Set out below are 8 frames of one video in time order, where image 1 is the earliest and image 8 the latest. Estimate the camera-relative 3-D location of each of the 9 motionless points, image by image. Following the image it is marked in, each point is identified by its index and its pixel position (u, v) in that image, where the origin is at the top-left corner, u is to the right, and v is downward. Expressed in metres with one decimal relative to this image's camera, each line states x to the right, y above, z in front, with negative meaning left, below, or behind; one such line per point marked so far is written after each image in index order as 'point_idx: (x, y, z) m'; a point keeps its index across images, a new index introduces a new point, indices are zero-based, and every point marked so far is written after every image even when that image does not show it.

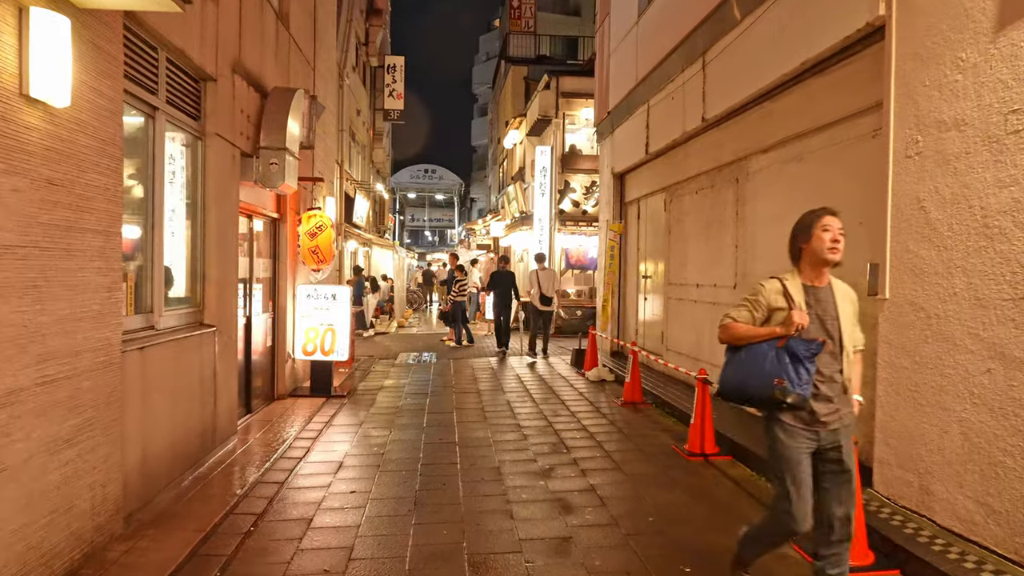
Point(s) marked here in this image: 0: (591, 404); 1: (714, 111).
0: (+0.9, -1.3, +8.2) m
1: (+2.0, +1.7, +7.1) m
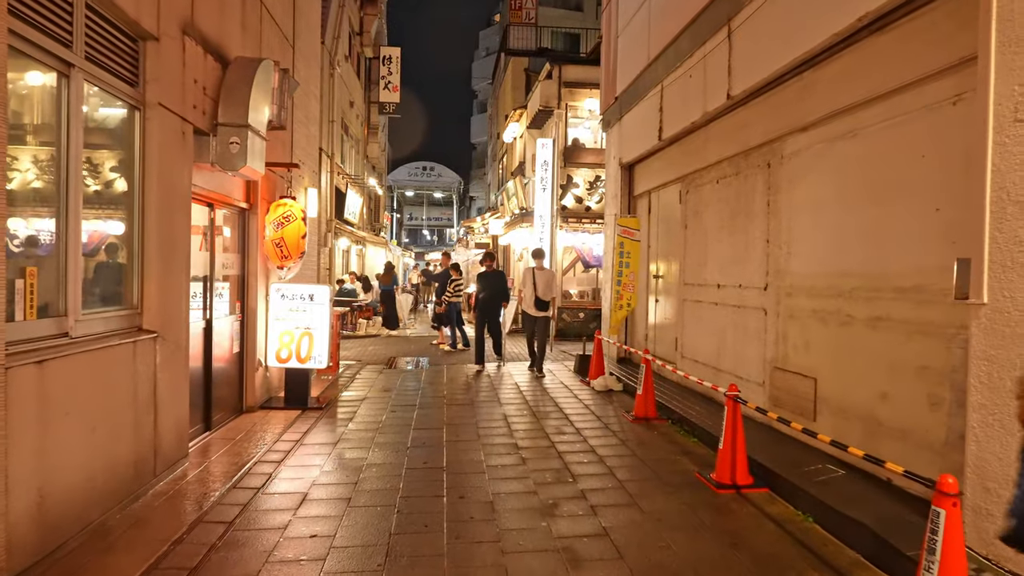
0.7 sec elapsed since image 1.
0: (+0.9, -1.3, +7.3) m
1: (+2.0, +1.7, +6.2) m
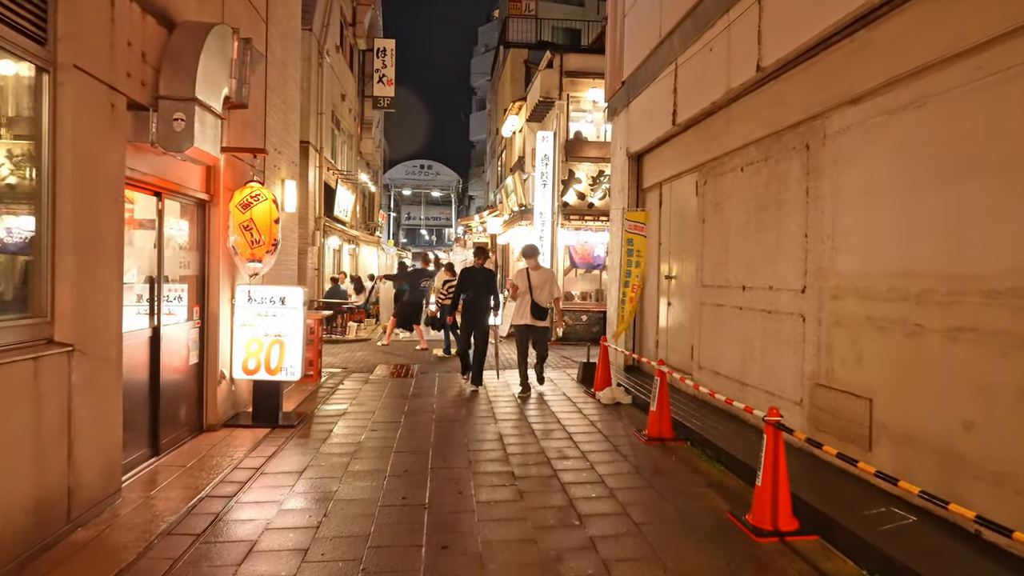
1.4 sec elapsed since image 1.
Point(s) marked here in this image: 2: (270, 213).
0: (+0.8, -1.3, +6.4) m
1: (+1.9, +1.7, +5.4) m
2: (-2.2, +0.6, +6.6) m
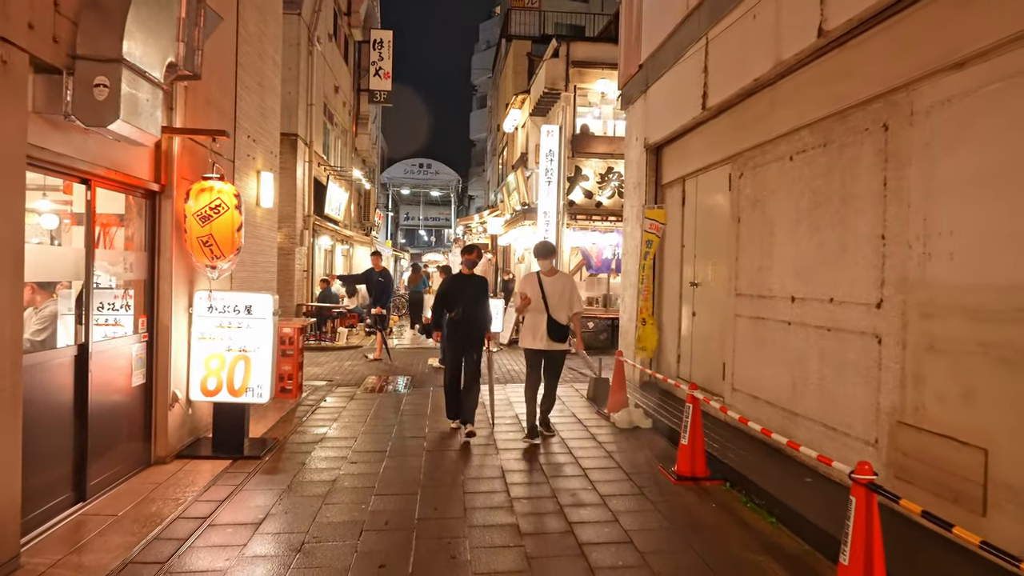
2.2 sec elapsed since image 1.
0: (+0.9, -1.4, +5.4) m
1: (+2.0, +1.6, +4.4) m
2: (-2.2, +0.5, +5.6) m
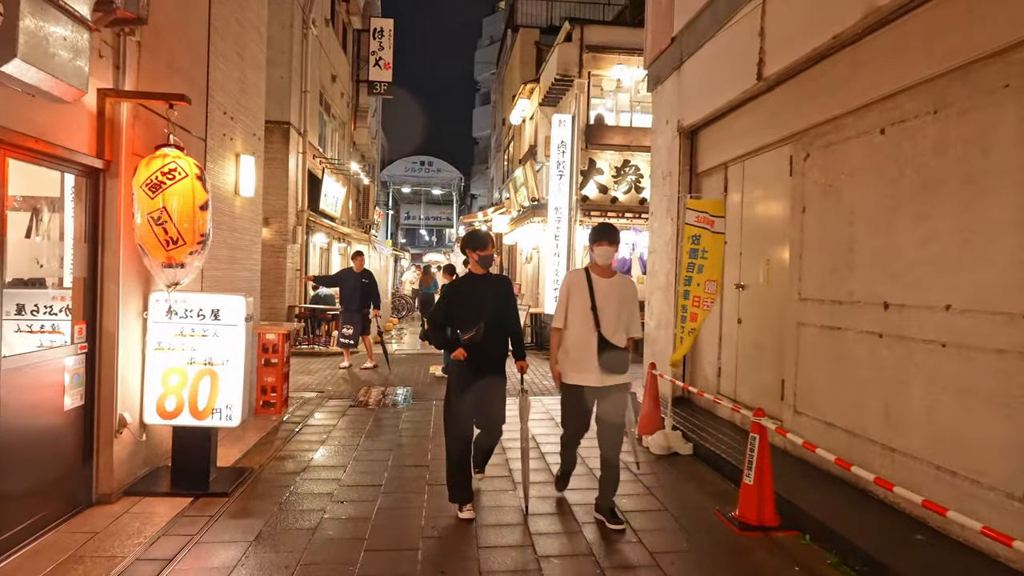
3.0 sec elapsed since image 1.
0: (+1.0, -1.4, +4.4) m
1: (+2.1, +1.6, +3.4) m
2: (-2.0, +0.5, +4.6) m
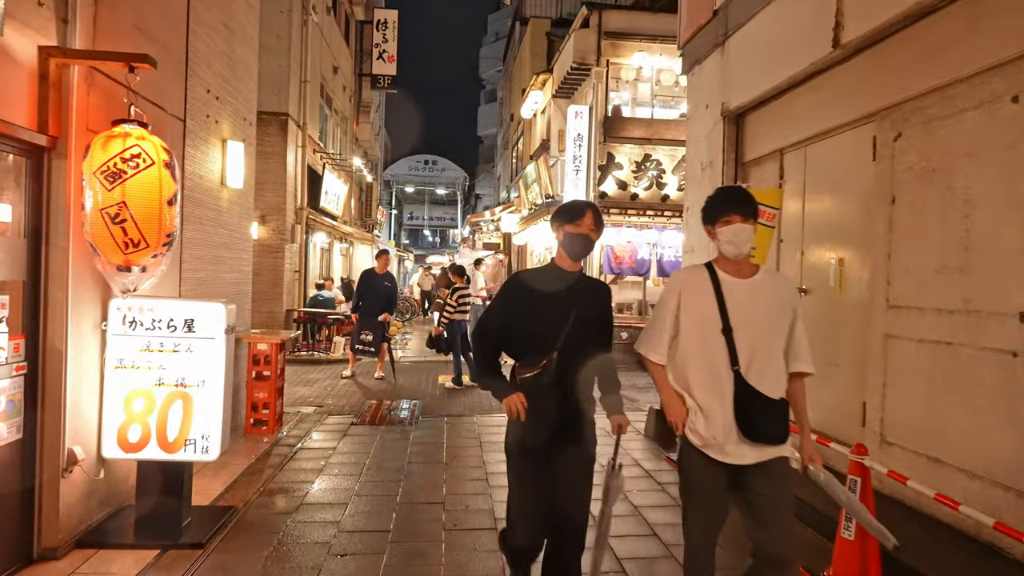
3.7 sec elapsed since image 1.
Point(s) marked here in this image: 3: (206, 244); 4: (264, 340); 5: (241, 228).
0: (+1.2, -1.4, +3.5) m
1: (+2.3, +1.6, +2.5) m
2: (-1.8, +0.5, +3.7) m
3: (-2.4, +0.3, +5.8) m
4: (-2.2, -0.5, +6.6) m
5: (-2.5, +0.5, +6.7) m
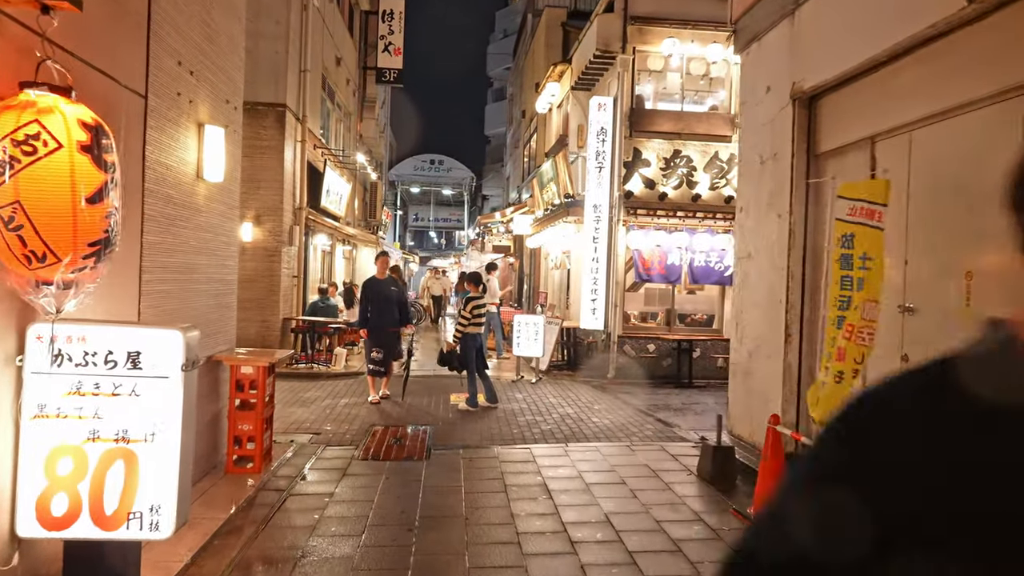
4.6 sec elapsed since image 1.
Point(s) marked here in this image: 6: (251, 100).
0: (+1.4, -1.5, +2.5) m
1: (+2.5, +1.5, +1.5) m
2: (-1.6, +0.4, +2.7) m
3: (-2.2, +0.3, +4.8) m
4: (-2.0, -0.6, +5.5) m
5: (-2.3, +0.5, +5.7) m
6: (-4.0, +2.9, +11.2) m
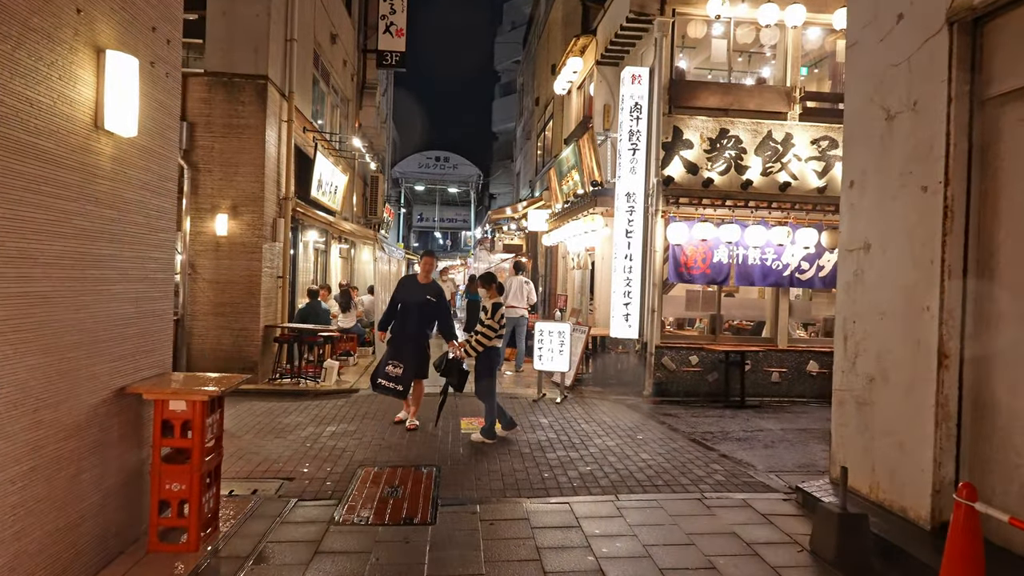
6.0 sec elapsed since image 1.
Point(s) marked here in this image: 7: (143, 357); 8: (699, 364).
0: (+1.6, -1.5, +0.8) m
1: (+2.7, +1.5, -0.2) m
2: (-1.4, +0.4, +1.1) m
3: (-2.0, +0.2, +3.2) m
4: (-1.8, -0.6, +3.9) m
5: (-2.0, +0.4, +4.1) m
6: (-3.8, +2.9, +9.6) m
7: (-2.1, -0.4, +4.1) m
8: (+2.5, -1.0, +9.7) m
